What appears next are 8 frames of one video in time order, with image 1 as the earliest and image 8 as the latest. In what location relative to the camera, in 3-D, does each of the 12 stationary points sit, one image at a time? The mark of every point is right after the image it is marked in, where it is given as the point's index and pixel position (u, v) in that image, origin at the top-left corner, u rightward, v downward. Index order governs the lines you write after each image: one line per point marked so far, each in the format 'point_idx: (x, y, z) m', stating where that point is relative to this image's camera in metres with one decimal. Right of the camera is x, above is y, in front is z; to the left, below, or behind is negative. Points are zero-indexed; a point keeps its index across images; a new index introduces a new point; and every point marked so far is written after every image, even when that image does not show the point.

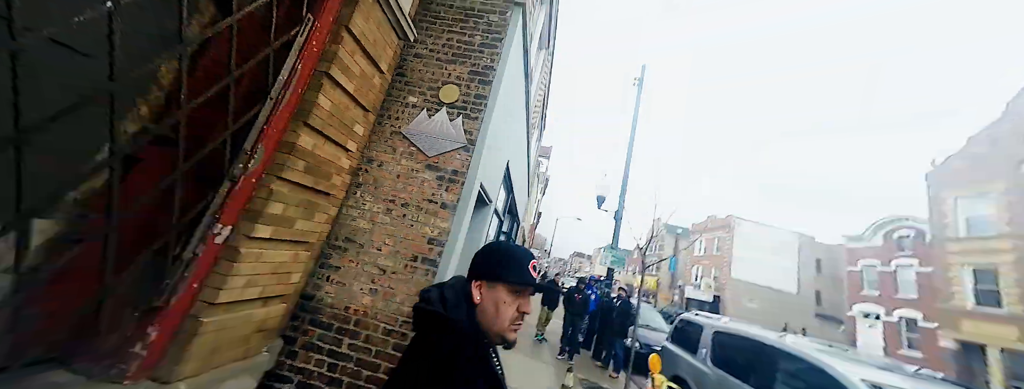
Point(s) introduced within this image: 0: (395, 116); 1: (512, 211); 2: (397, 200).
0: (-1.5, +1.0, +3.1) m
1: (-0.3, -0.3, +7.2) m
2: (-1.3, -0.1, +2.9) m
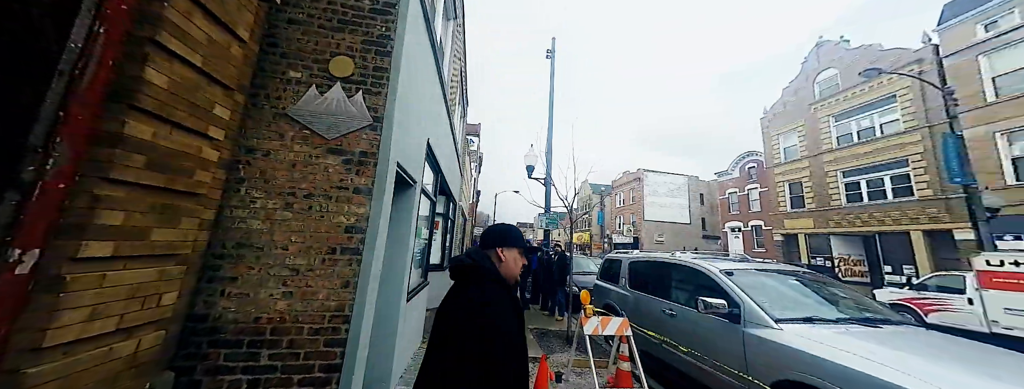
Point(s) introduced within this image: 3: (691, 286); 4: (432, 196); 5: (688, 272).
0: (-2.6, +1.1, +2.6) m
1: (-2.1, +0.1, +7.0) m
2: (-2.2, 0.0, +2.5) m
3: (+2.9, -1.5, +3.9) m
4: (-1.7, 0.0, +5.2) m
5: (+3.0, -1.4, +4.1) m
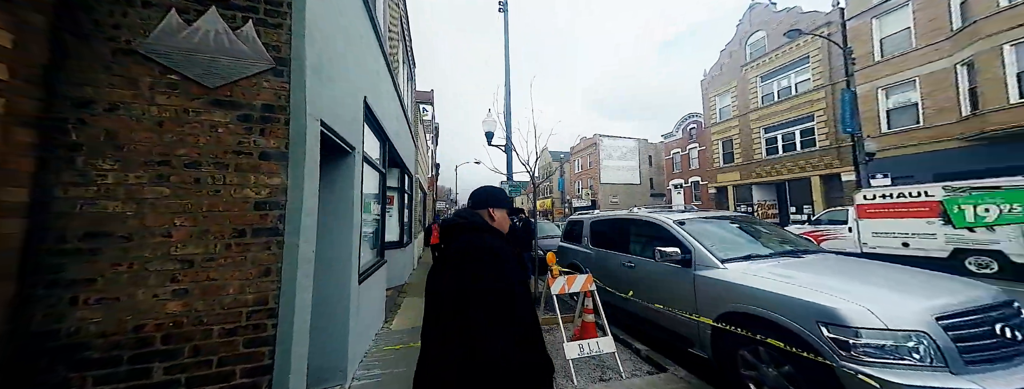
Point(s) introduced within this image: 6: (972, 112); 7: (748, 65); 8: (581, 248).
0: (-3.0, +1.3, +1.8) m
1: (-3.2, +0.8, +6.3) m
2: (-2.6, +0.3, +1.9) m
3: (+2.3, -0.8, +4.1) m
4: (-2.5, +0.5, +4.6) m
5: (+2.4, -0.6, +4.3) m
6: (+21.7, +4.0, +11.1) m
7: (+19.5, +10.7, +20.0) m
8: (+1.7, -1.3, +5.8) m
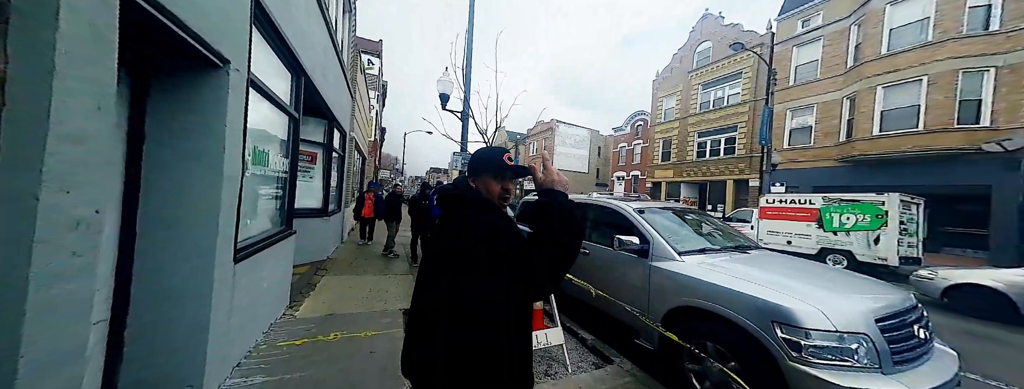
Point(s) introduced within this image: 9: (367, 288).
0: (-3.1, +1.8, +0.5) m
1: (-4.1, +1.7, +4.9) m
2: (-2.8, +0.7, +0.7) m
3: (+1.5, -0.5, +4.0) m
4: (-3.1, +1.2, +3.4) m
5: (+1.6, -0.3, +4.2) m
6: (+19.6, +3.3, +14.2) m
7: (+16.5, +11.0, +22.0) m
8: (+0.5, -0.8, +5.6) m
9: (-2.5, -1.6, +4.2) m
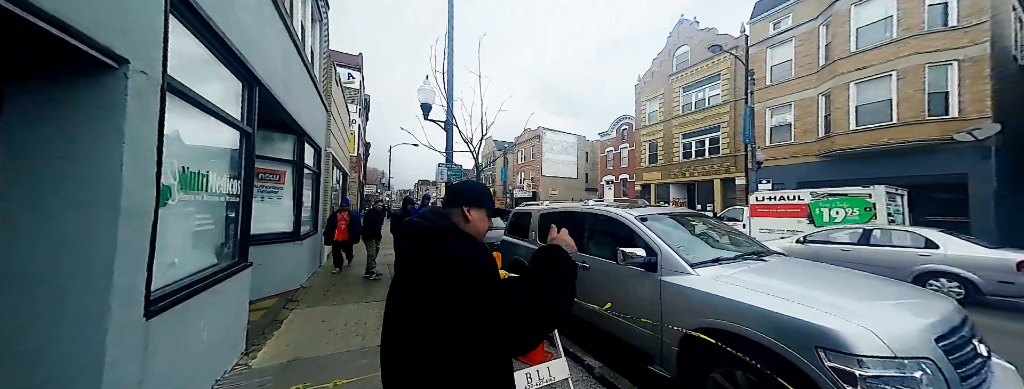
0: (-3.2, +1.6, +0.1) m
1: (-4.4, +1.3, +4.5) m
2: (-2.8, +0.5, +0.3) m
3: (+1.4, -0.6, +3.7) m
4: (-3.3, +0.9, +3.0) m
5: (+1.4, -0.4, +3.9) m
6: (+18.9, +3.7, +14.7) m
7: (+15.1, +11.0, +22.7) m
8: (+0.3, -1.0, +5.2) m
9: (-2.6, -1.9, +3.7) m
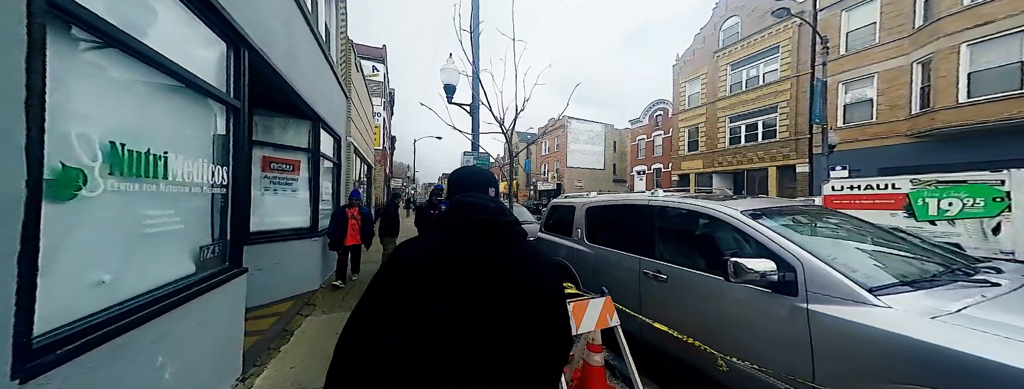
0: (-2.9, +1.6, -0.4) m
1: (-3.7, +1.4, +4.0) m
2: (-2.6, +0.5, -0.3) m
3: (+2.0, -0.5, +2.8) m
4: (-2.8, +1.0, +2.4) m
5: (+2.0, -0.3, +2.9) m
6: (+20.3, +4.2, +12.1) m
7: (+17.2, +11.7, +20.1) m
8: (+1.1, -0.9, +4.4) m
9: (-2.0, -1.8, +3.2) m
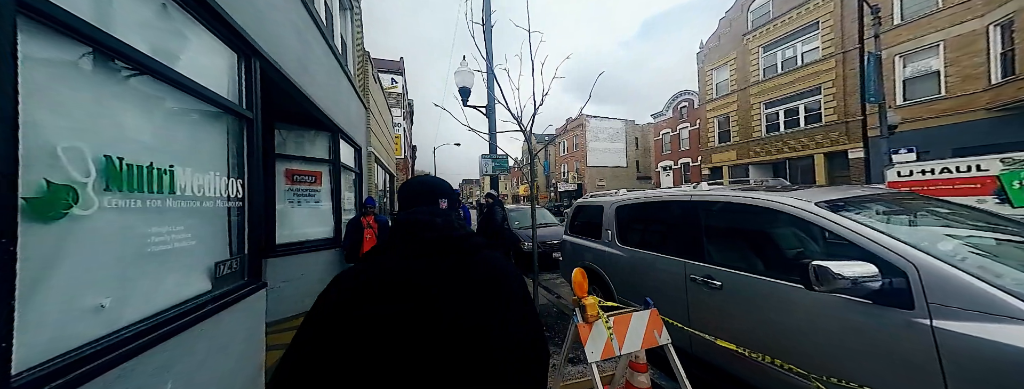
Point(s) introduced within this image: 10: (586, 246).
0: (-3.0, +1.5, -0.4) m
1: (-3.4, +1.3, +4.1) m
2: (-2.6, +0.5, -0.3) m
3: (+2.2, -0.4, +2.3) m
4: (-2.6, +0.9, +2.4) m
5: (+2.3, -0.2, +2.5) m
6: (+21.0, +5.0, +10.2) m
7: (+18.3, +12.3, +18.6) m
8: (+1.5, -0.8, +4.0) m
9: (-1.7, -1.9, +3.1) m
10: (+1.3, -0.9, +4.3) m
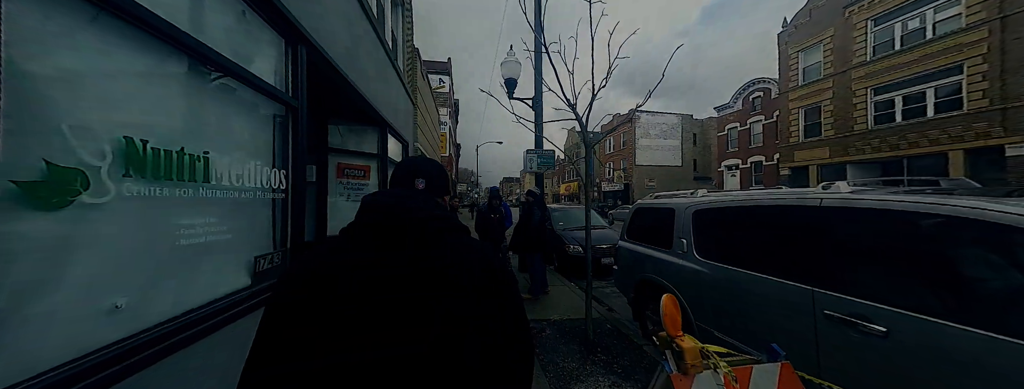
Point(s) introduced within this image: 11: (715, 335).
0: (-2.9, +1.6, -0.4) m
1: (-2.6, +1.4, +4.1) m
2: (-2.5, +0.5, -0.3) m
3: (+2.7, -0.4, +1.5) m
4: (-2.1, +1.0, +2.3) m
5: (+2.7, -0.2, +1.7) m
6: (+22.6, +4.6, +6.3) m
7: (+21.4, +11.9, +15.0) m
8: (+2.2, -0.9, +3.3) m
9: (-1.1, -1.9, +2.9) m
10: (+2.1, -0.9, +3.6) m
11: (+2.3, -1.6, +2.8) m
